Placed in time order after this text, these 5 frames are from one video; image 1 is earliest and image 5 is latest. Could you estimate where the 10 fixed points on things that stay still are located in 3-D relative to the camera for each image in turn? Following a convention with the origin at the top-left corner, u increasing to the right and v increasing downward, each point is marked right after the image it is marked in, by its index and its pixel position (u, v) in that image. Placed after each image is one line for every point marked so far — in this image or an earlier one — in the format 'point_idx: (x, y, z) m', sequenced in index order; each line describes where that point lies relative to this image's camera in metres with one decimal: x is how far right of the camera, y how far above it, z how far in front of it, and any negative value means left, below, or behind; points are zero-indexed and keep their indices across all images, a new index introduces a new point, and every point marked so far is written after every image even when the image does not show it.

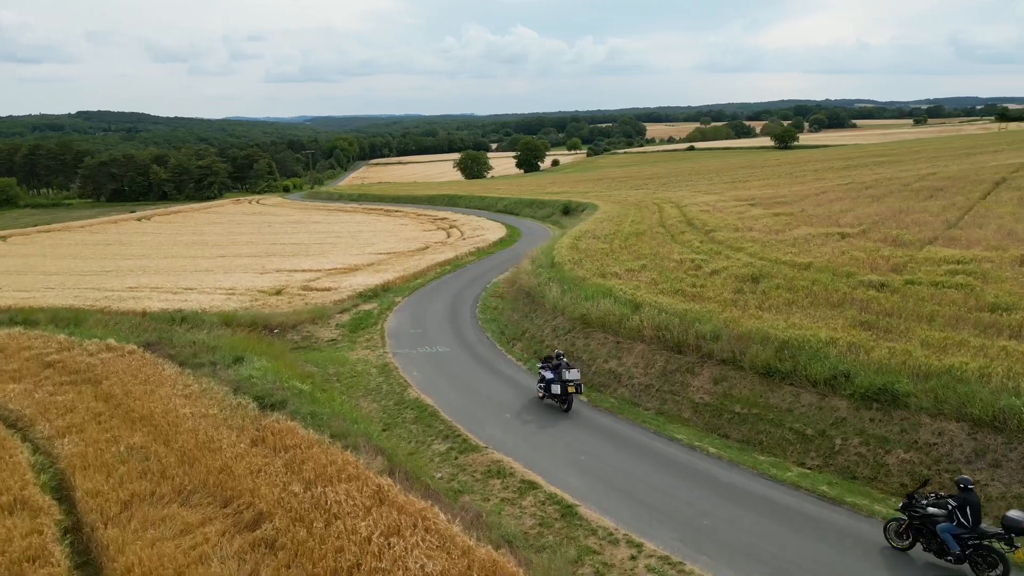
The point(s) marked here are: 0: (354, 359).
0: (-4.3, -2.0, +20.0) m
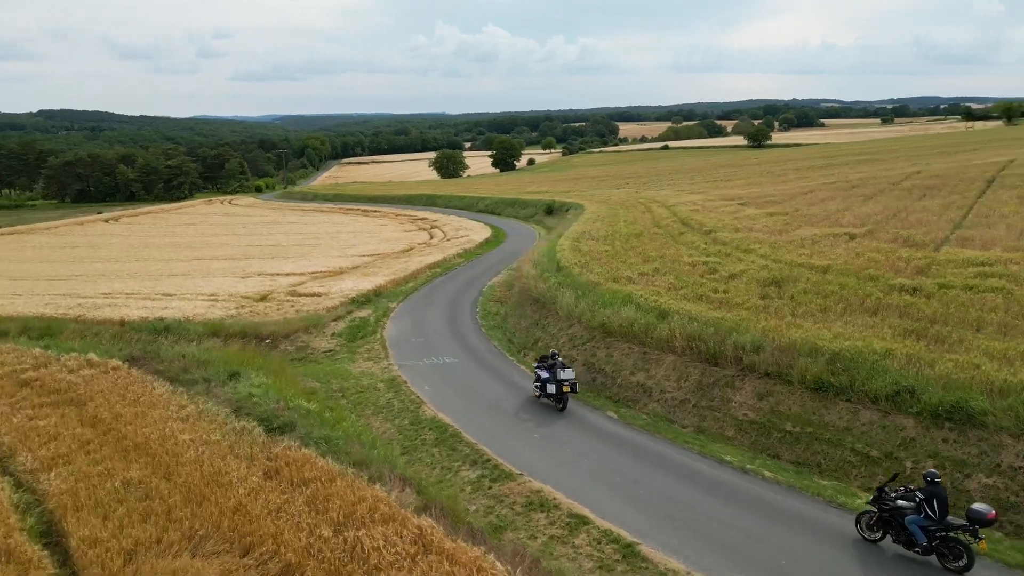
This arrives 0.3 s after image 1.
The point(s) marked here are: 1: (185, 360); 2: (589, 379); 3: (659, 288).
0: (-4.0, -2.2, +18.7) m
1: (-8.4, -1.9, +18.8) m
2: (+1.7, -2.1, +16.7) m
3: (+3.9, 0.0, +19.2) m
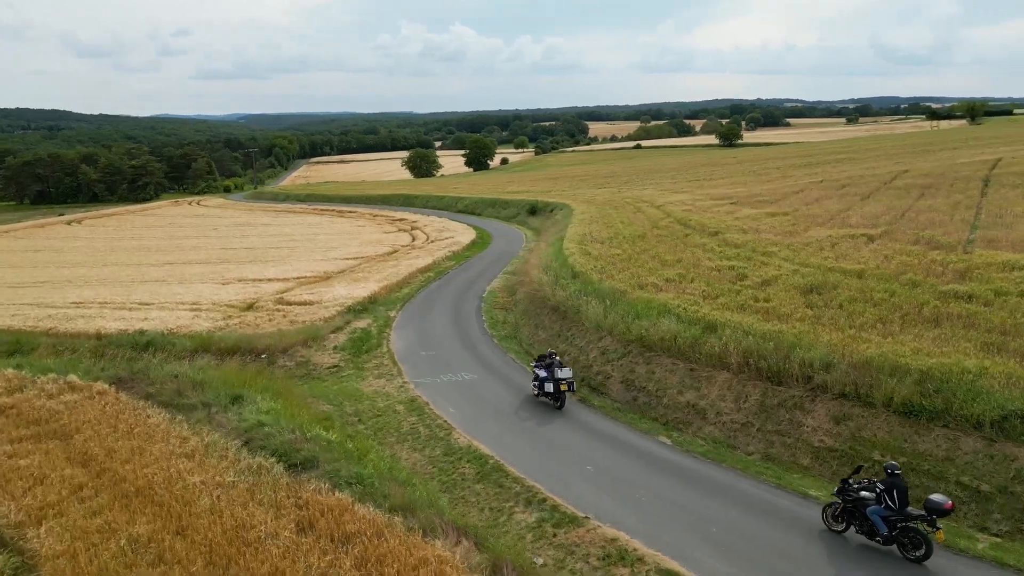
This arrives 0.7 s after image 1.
0: (-3.3, -2.5, +17.1) m
1: (-7.8, -2.2, +17.1) m
2: (+2.4, -2.3, +15.4) m
3: (+4.5, -0.2, +17.9) m
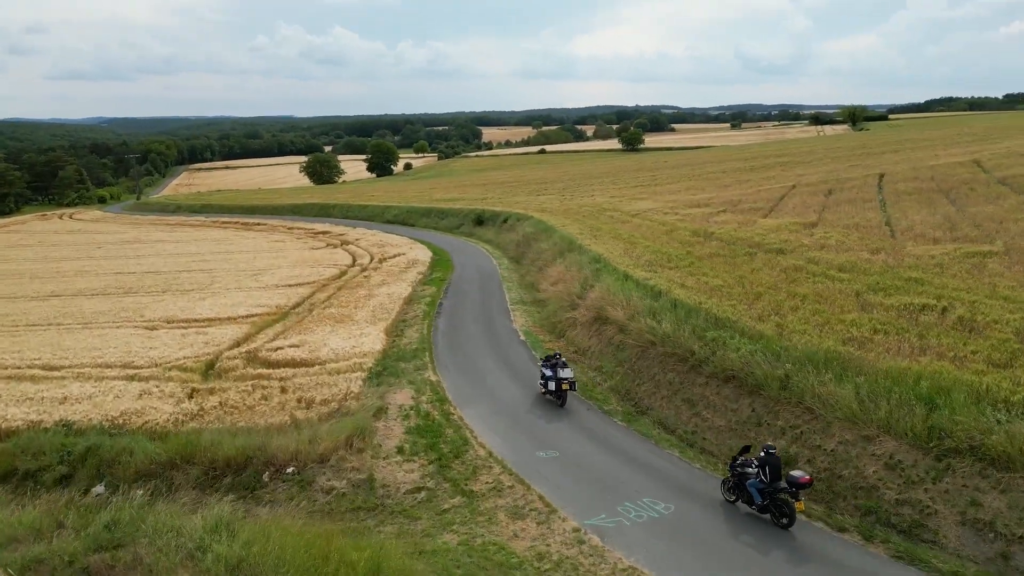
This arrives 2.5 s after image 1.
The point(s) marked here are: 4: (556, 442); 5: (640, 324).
0: (+0.3, -3.8, +10.3) m
1: (-4.1, -3.7, +9.6) m
2: (+6.2, -3.4, +9.5) m
3: (+7.8, -1.3, +12.2) m
4: (+0.8, -3.1, +14.8) m
5: (+3.3, -1.0, +18.3) m
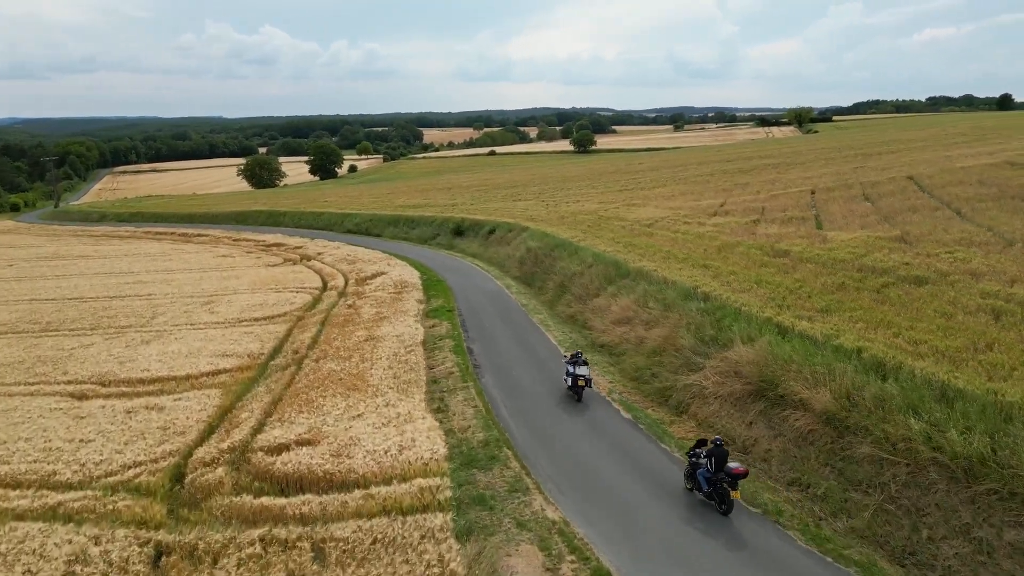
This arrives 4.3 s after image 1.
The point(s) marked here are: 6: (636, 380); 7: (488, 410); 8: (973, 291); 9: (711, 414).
0: (+3.8, -5.1, +3.4) m
1: (-0.5, -5.0, +2.3) m
2: (+9.8, -4.6, +3.0) m
3: (+11.1, -2.5, +5.9) m
4: (+3.9, -4.4, +7.9) m
5: (+6.1, -2.2, +11.6) m
6: (+3.3, -2.4, +19.5) m
7: (-0.8, -3.0, +18.8) m
8: (+12.3, -0.1, +19.3) m
9: (+4.4, -2.8, +16.0) m
